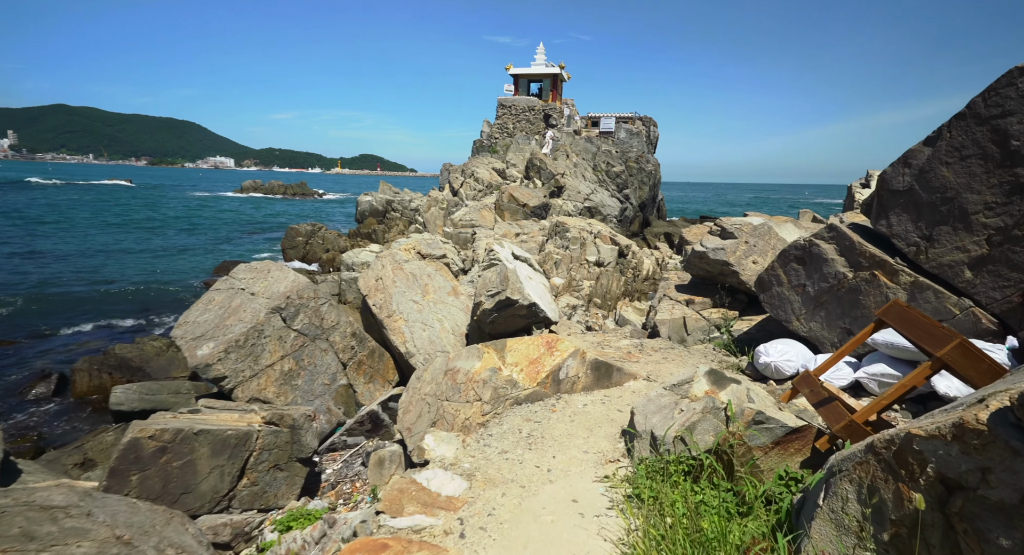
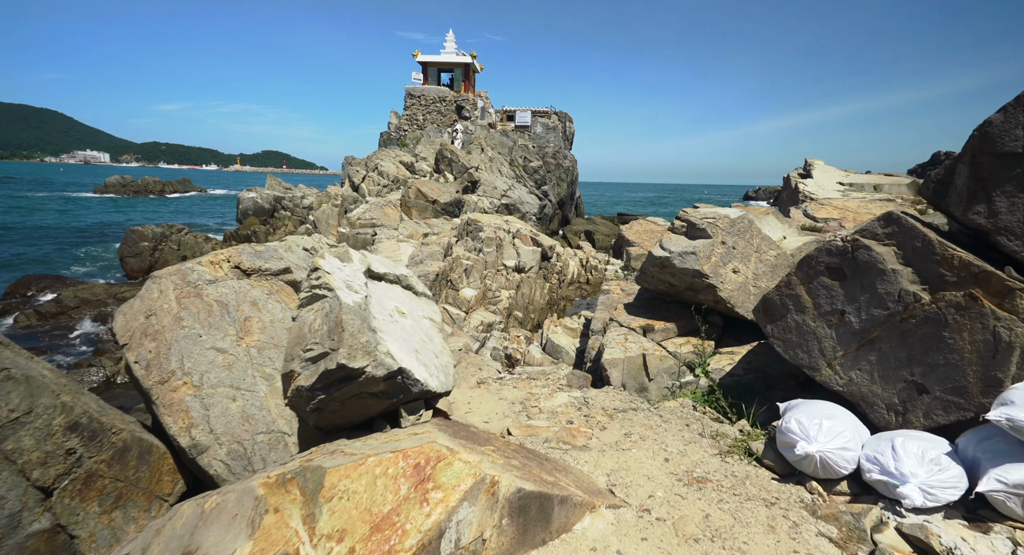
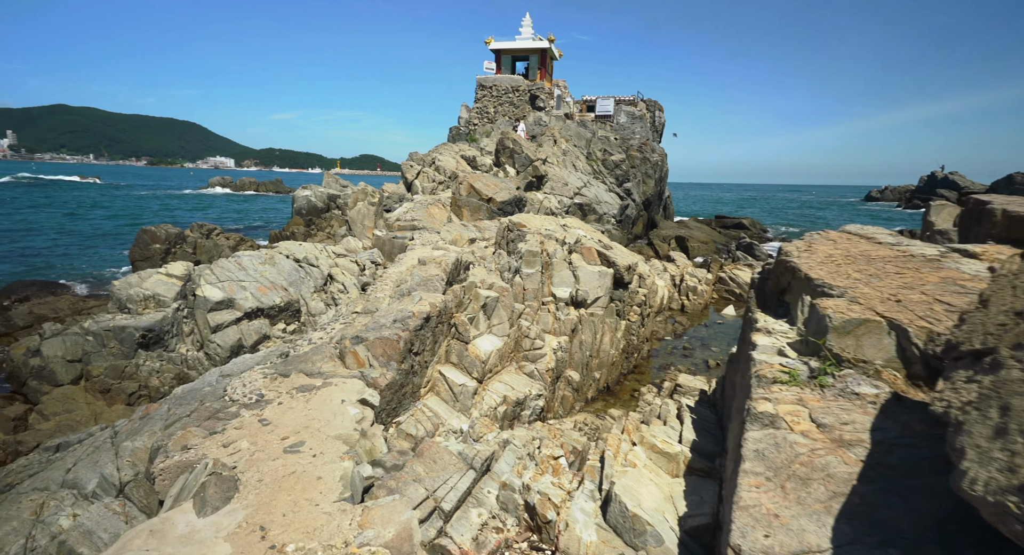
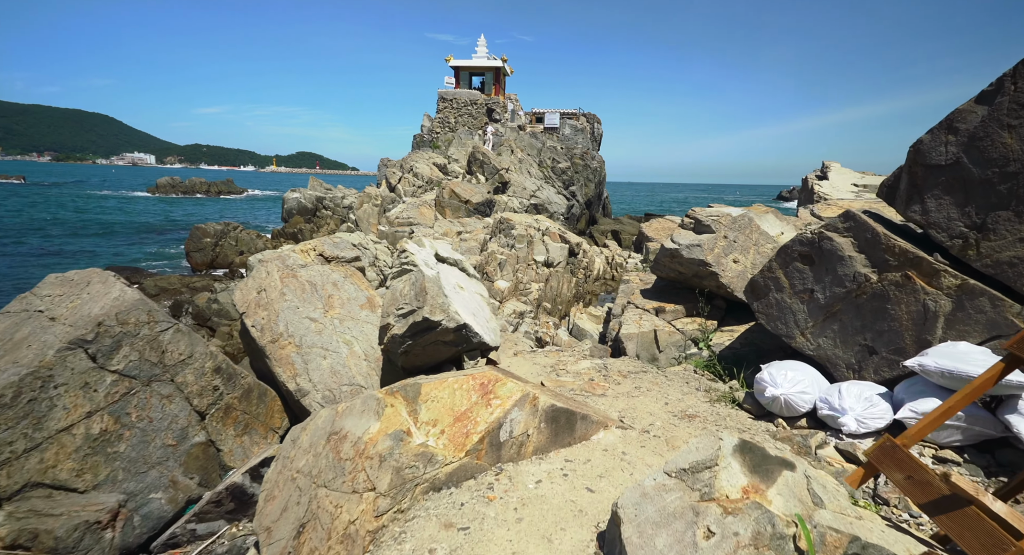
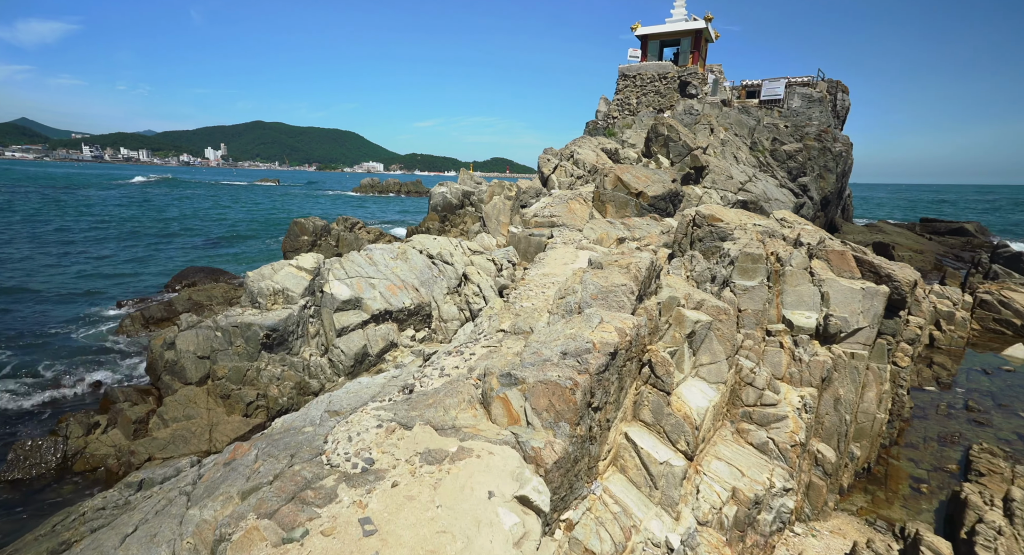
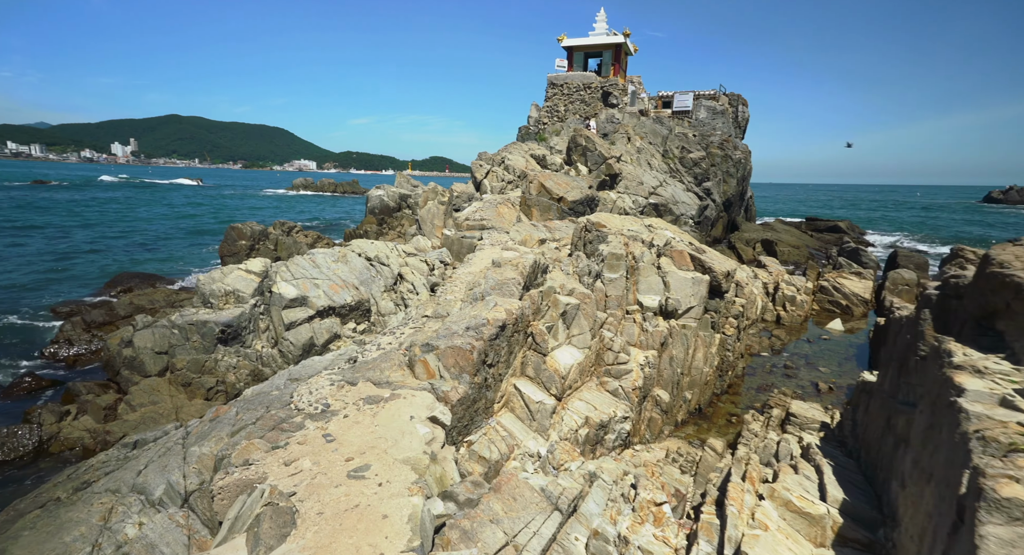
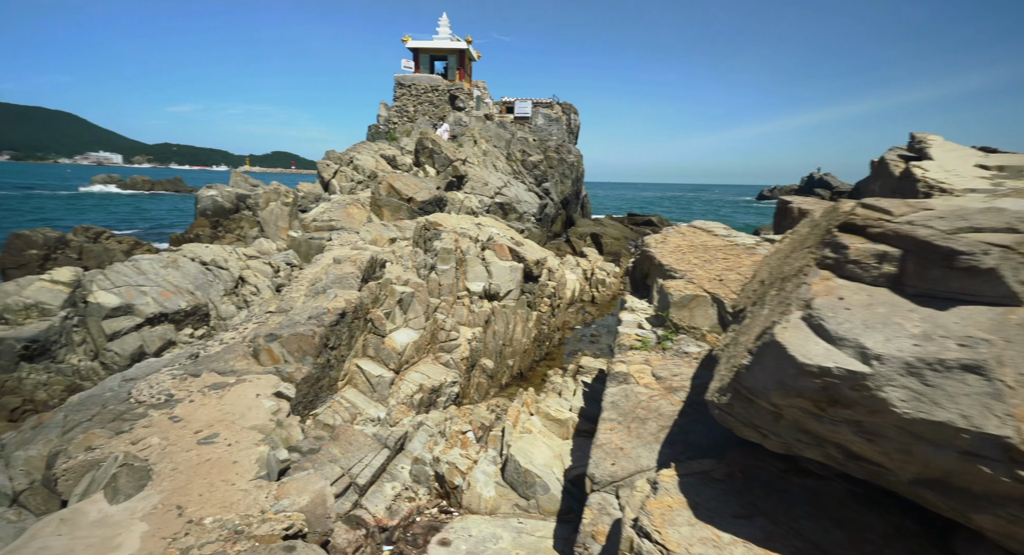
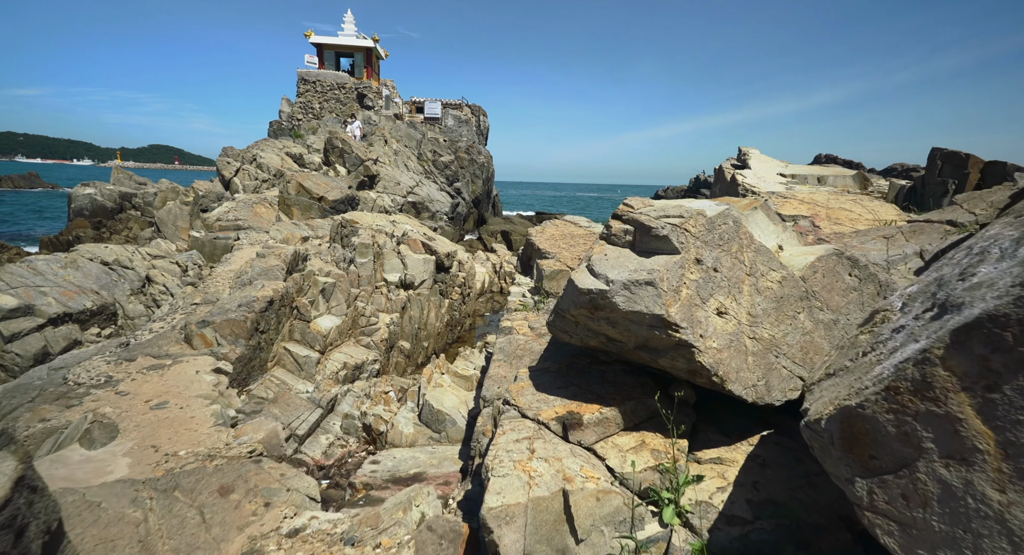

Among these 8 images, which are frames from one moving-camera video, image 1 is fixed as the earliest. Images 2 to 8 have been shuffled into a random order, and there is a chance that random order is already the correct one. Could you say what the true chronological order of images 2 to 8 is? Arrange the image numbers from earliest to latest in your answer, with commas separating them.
4, 2, 8, 7, 3, 6, 5
